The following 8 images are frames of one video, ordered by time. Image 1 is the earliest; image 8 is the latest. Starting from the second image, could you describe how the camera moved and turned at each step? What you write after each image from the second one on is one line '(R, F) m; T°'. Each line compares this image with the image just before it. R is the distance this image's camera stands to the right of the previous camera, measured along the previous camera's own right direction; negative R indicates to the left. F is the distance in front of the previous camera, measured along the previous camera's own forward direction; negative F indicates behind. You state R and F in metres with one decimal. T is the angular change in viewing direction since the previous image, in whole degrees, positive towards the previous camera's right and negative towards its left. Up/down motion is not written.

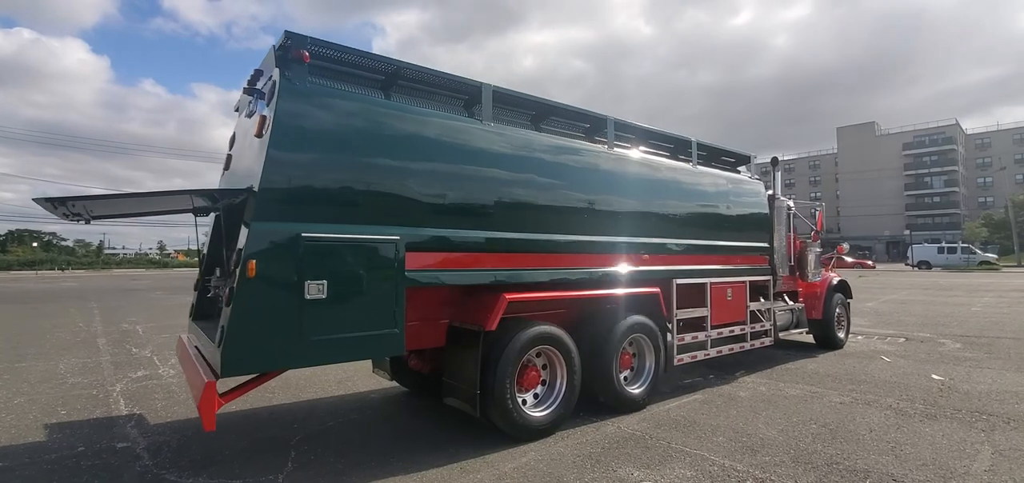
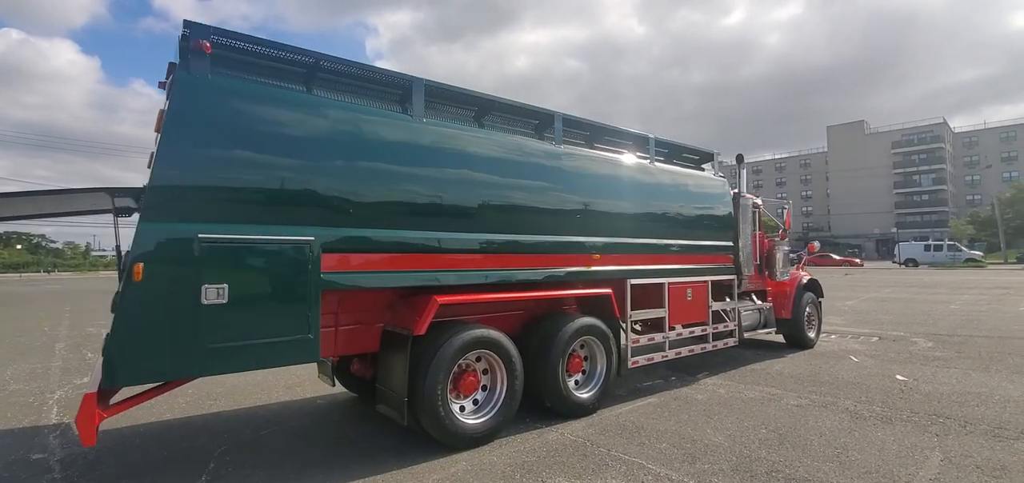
(+0.5, +0.2) m; +1°
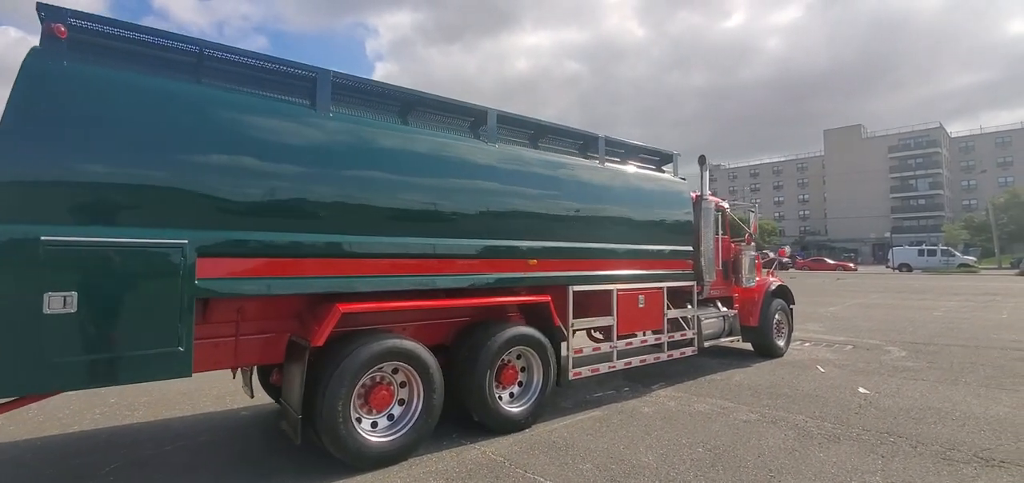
(+0.6, +0.3) m; 0°
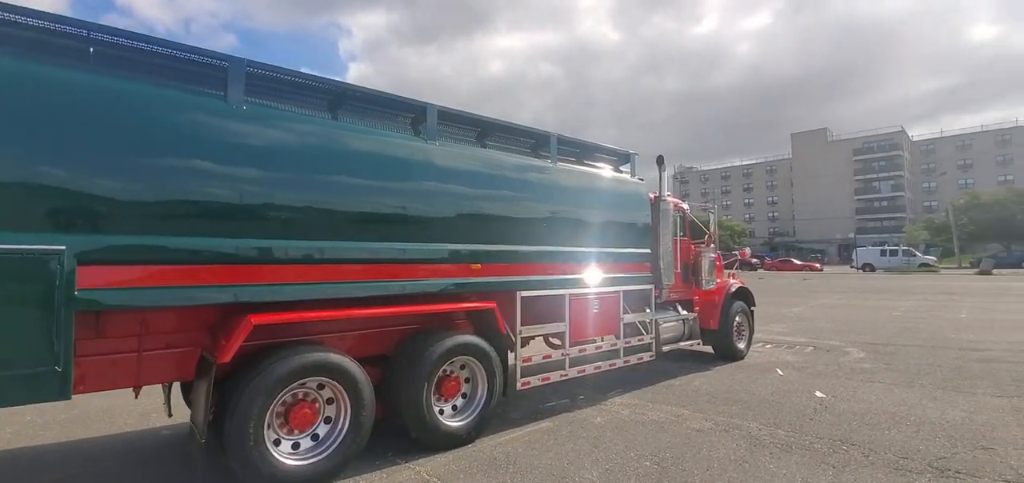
(+0.3, +0.2) m; +3°
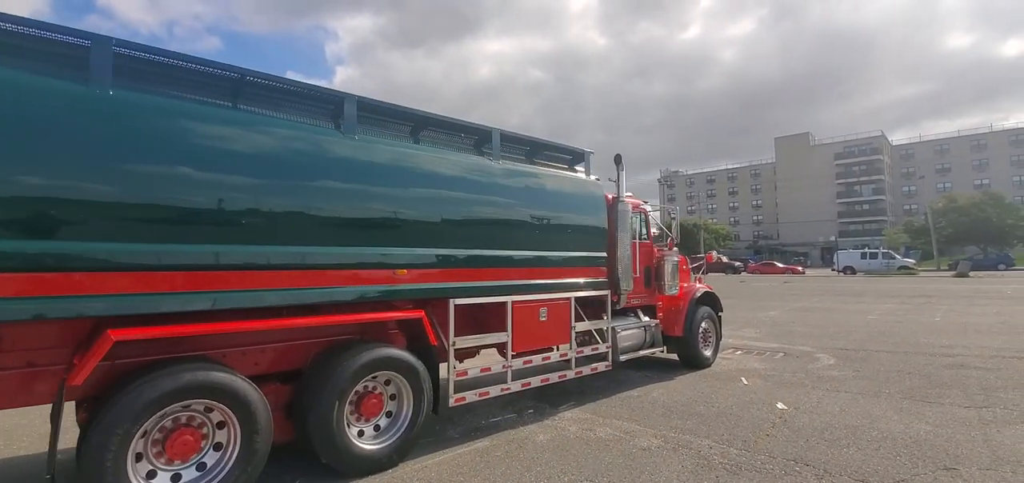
(+0.5, +0.4) m; +1°
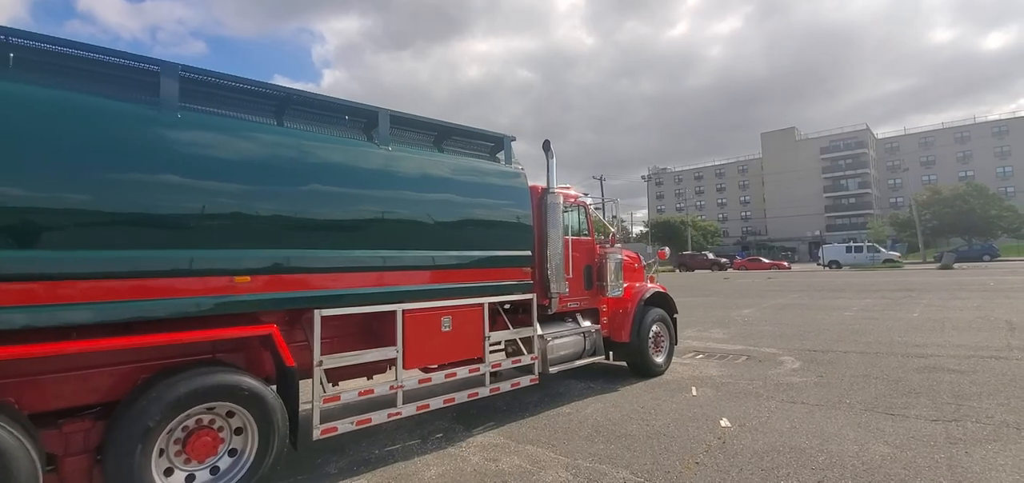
(+0.8, +0.7) m; +1°
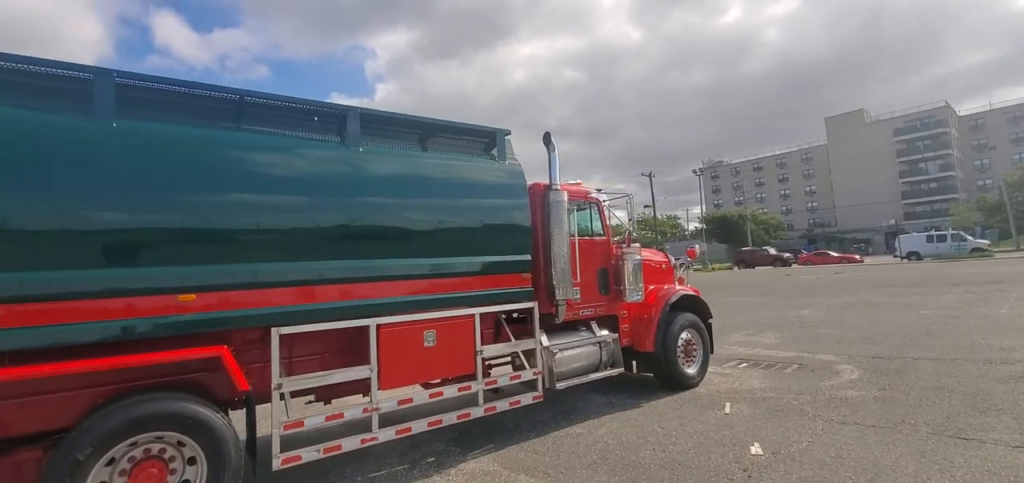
(+0.5, +0.5) m; -6°
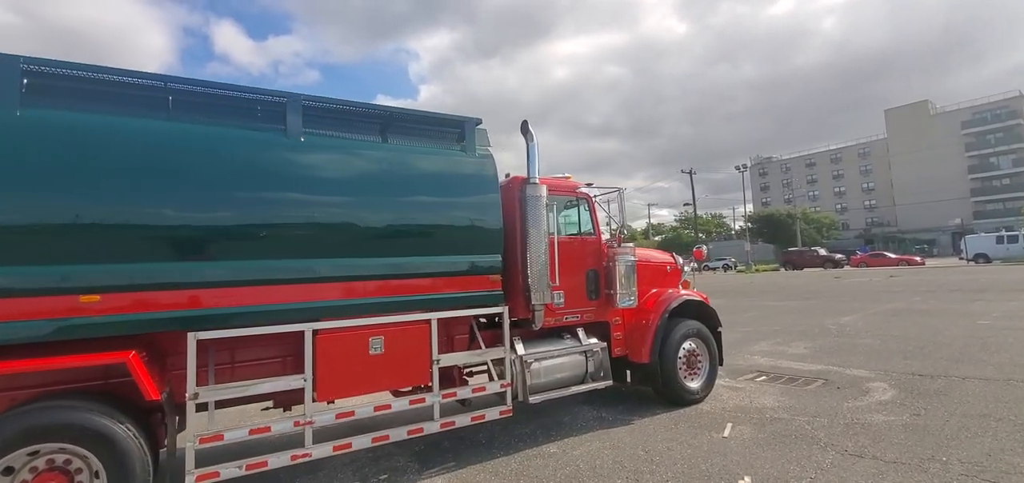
(+0.6, +0.4) m; -5°
